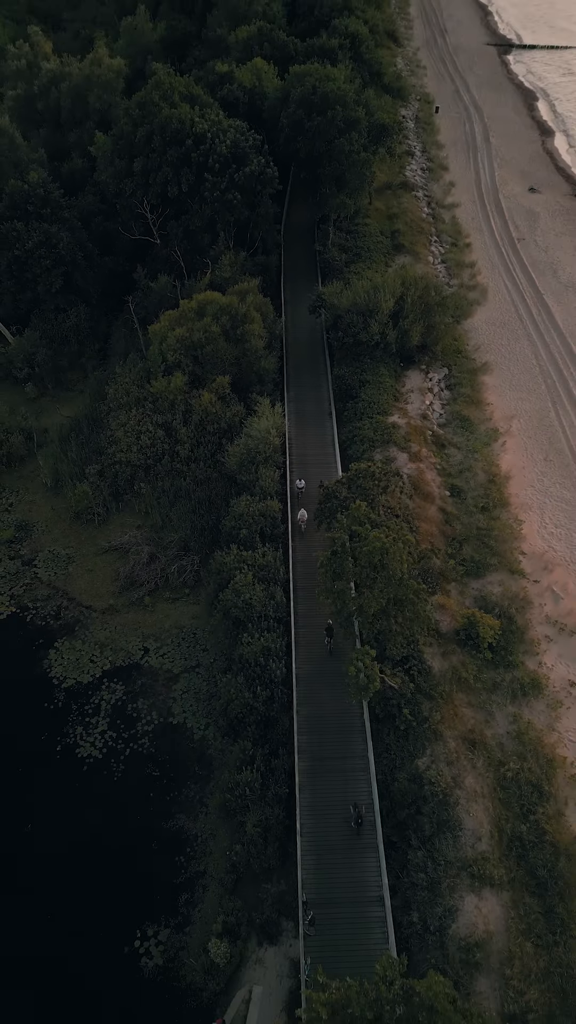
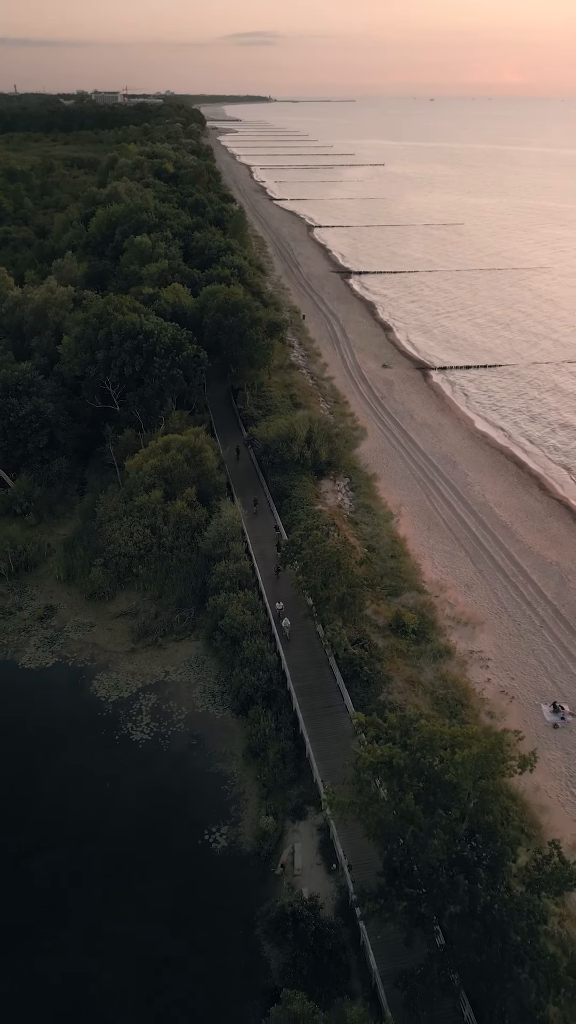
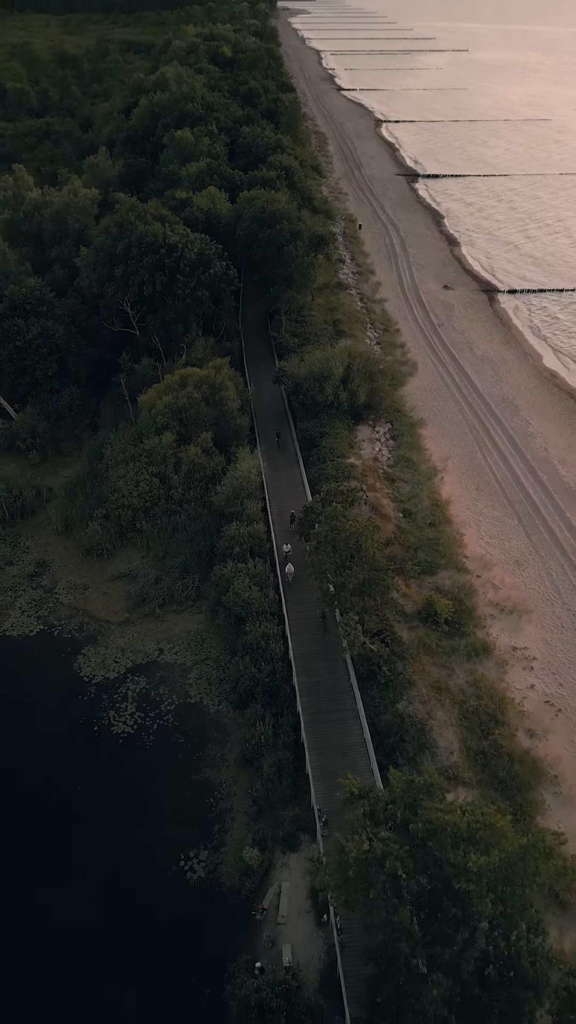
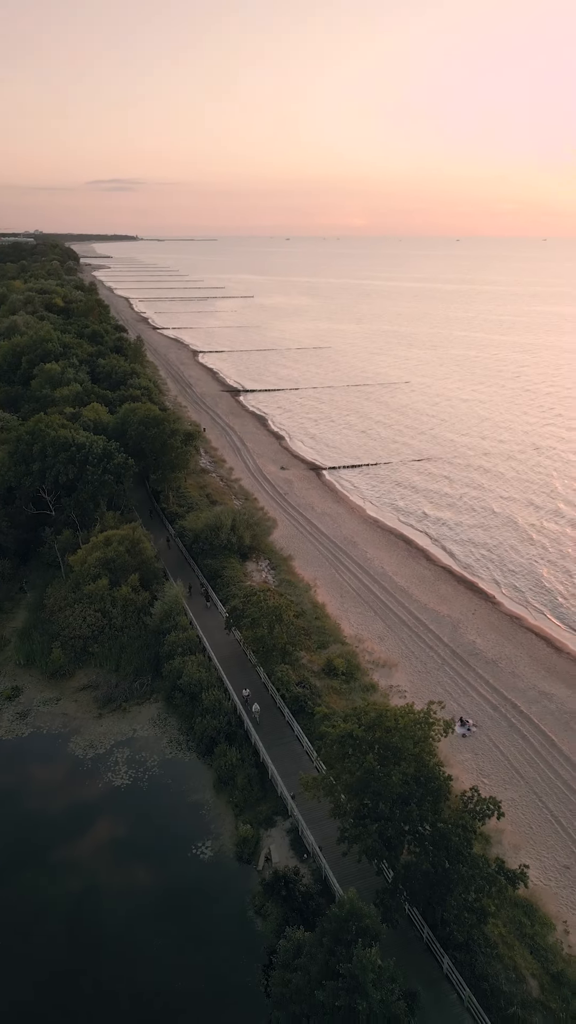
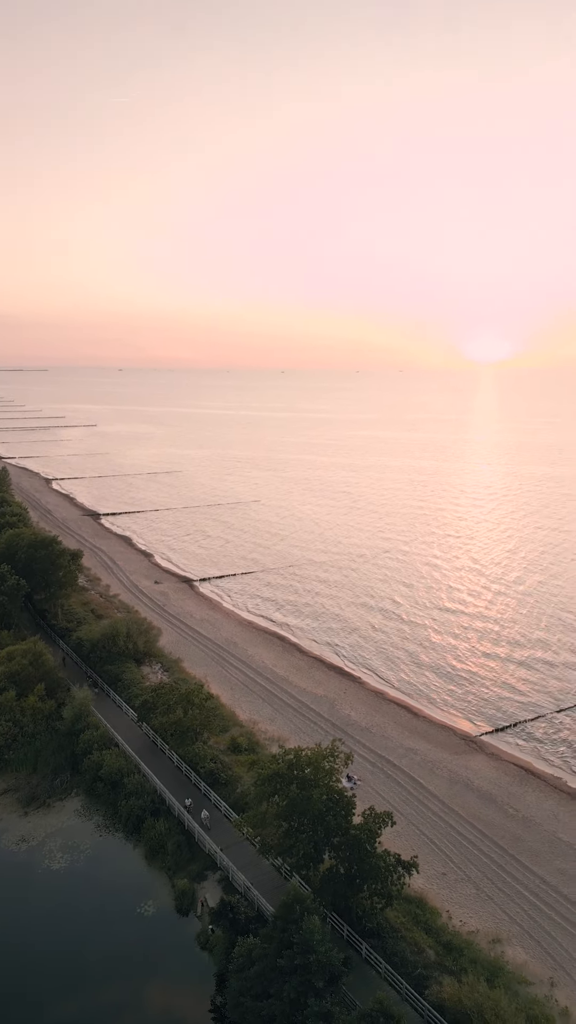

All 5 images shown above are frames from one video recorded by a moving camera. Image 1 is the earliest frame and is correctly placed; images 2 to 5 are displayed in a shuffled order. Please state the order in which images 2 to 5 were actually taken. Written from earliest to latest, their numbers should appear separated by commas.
3, 2, 4, 5
